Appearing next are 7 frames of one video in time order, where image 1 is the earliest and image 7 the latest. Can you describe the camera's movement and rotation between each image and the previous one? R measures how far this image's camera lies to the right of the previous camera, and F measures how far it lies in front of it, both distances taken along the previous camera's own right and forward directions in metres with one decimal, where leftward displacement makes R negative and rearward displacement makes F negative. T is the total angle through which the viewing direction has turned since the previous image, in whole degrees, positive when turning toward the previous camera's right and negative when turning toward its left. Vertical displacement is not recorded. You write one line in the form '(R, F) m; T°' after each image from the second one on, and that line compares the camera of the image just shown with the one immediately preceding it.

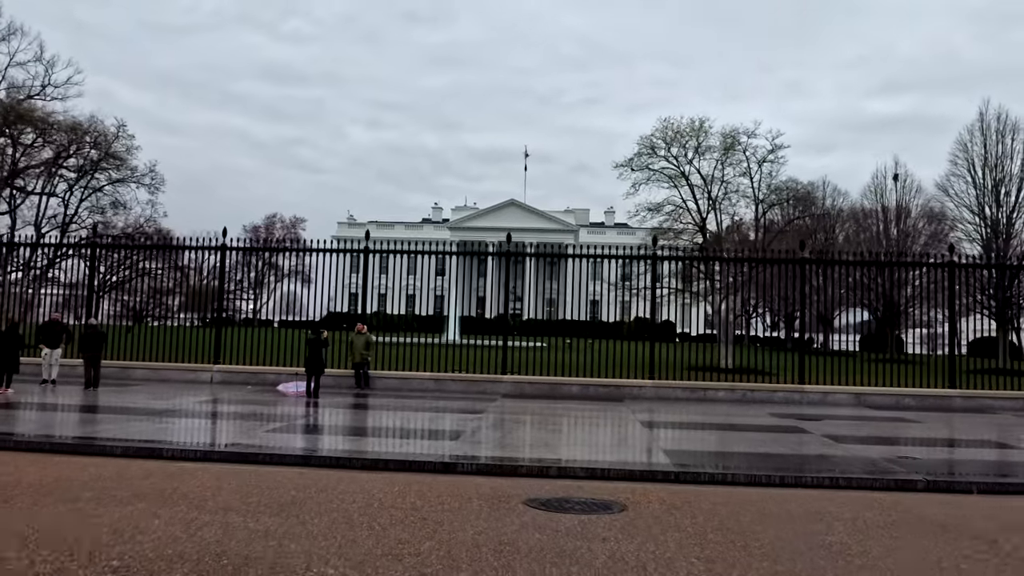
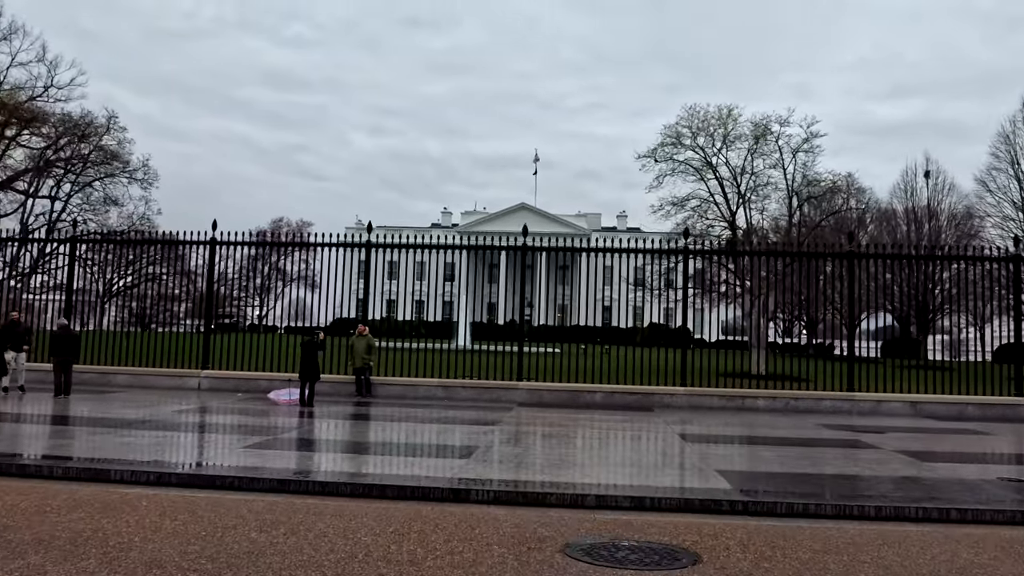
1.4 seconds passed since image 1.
(-0.1, +1.4) m; -1°
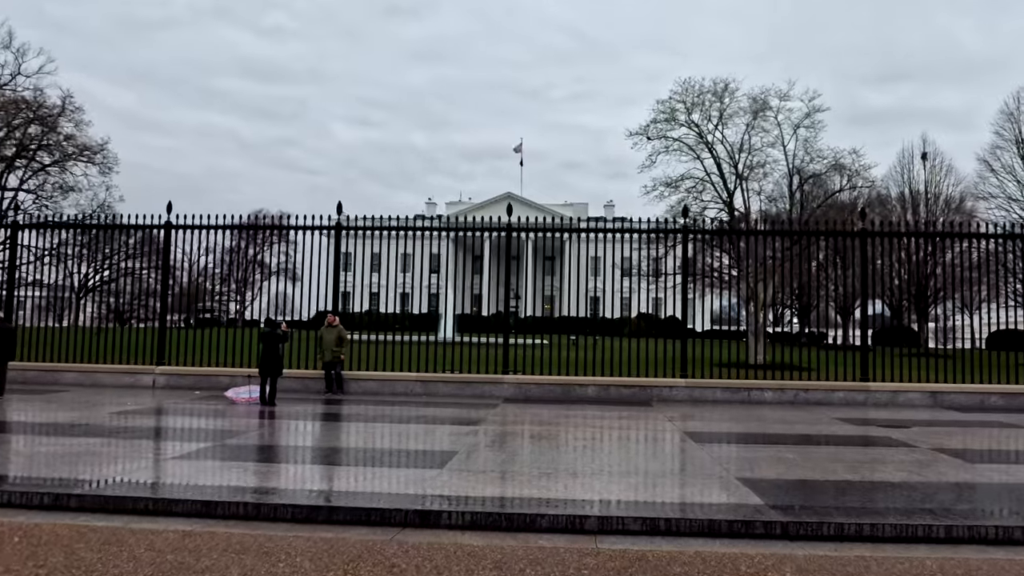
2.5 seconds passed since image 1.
(0.0, +1.1) m; +1°
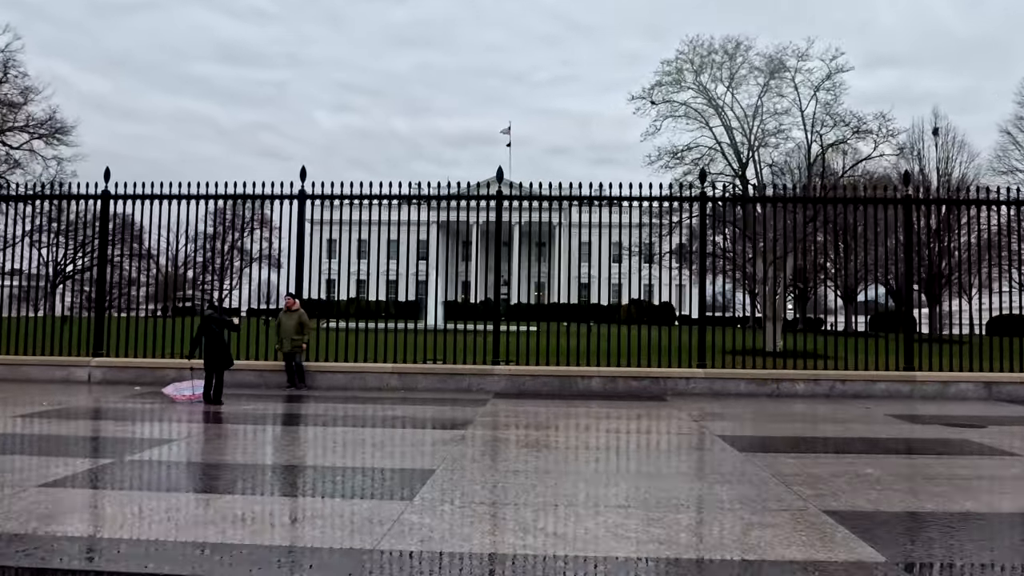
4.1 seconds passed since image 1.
(0.0, +1.7) m; +1°
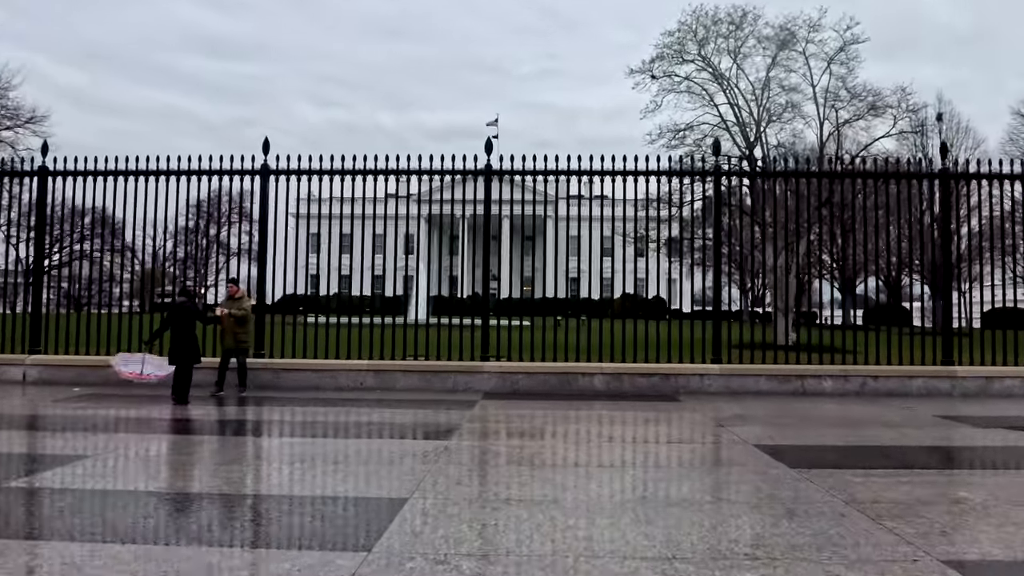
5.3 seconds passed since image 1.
(0.0, +1.2) m; +1°
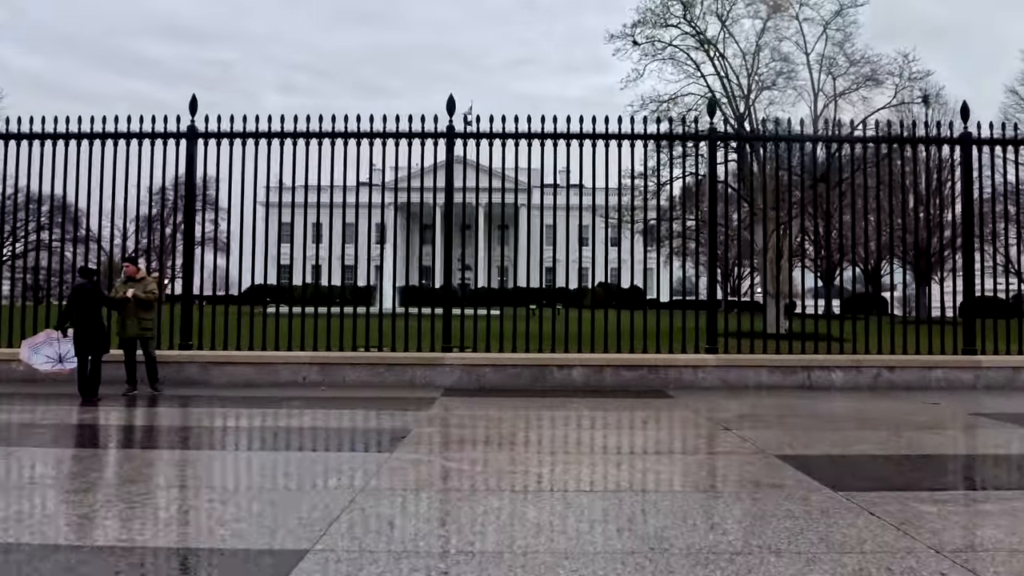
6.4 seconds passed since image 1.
(+0.1, +1.2) m; +2°
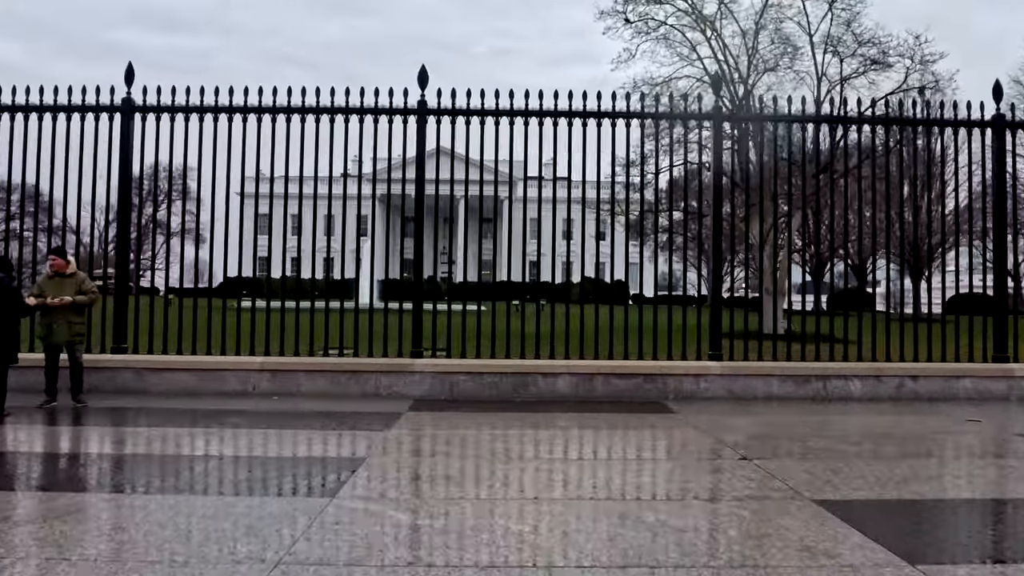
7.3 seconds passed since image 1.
(+0.1, +1.0) m; +1°
